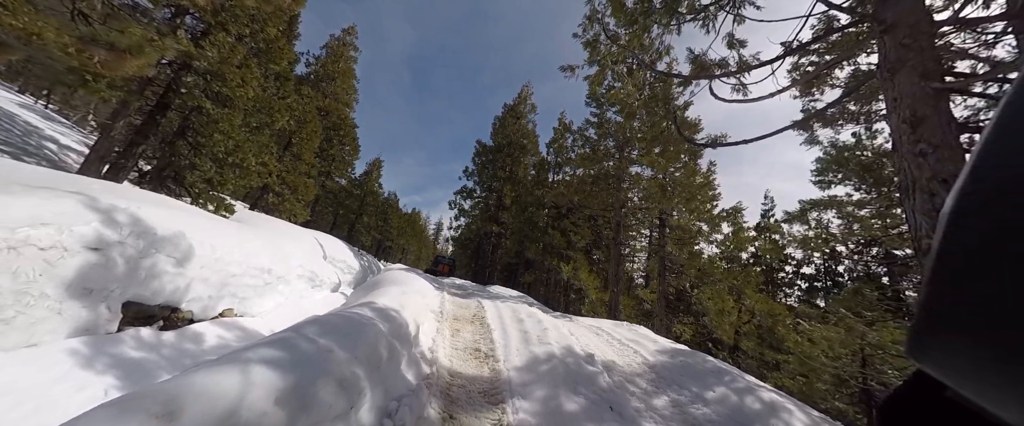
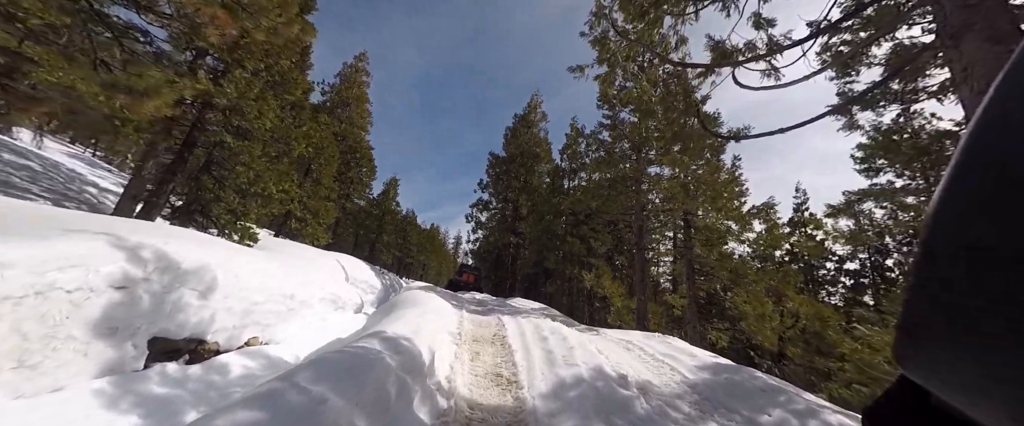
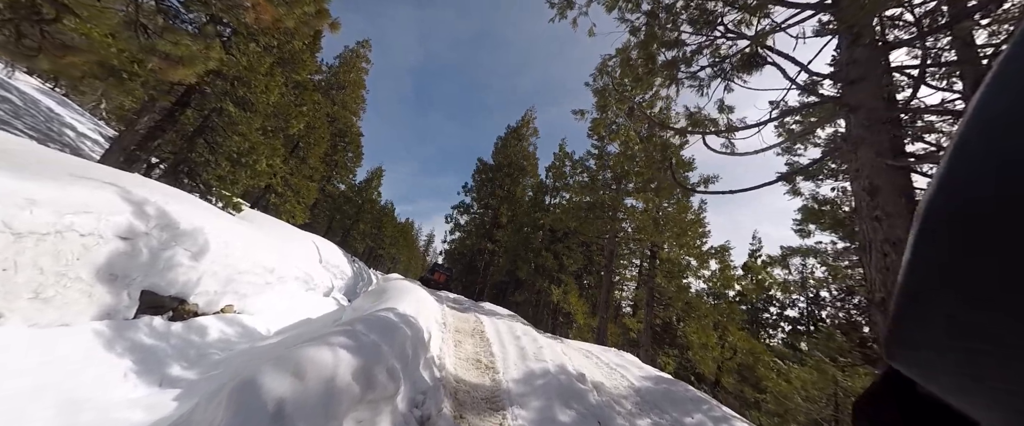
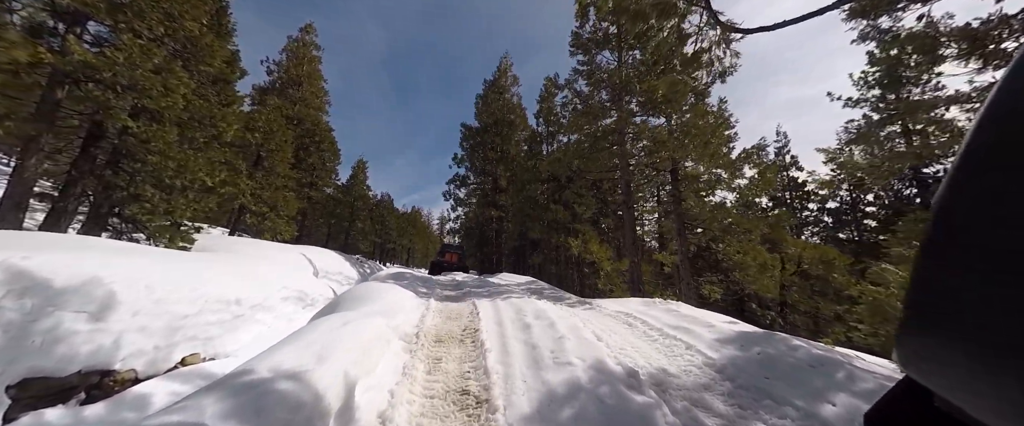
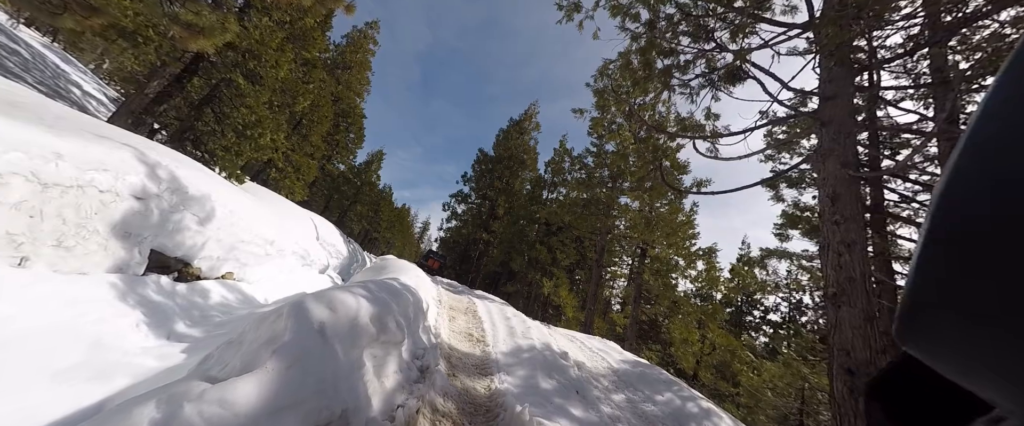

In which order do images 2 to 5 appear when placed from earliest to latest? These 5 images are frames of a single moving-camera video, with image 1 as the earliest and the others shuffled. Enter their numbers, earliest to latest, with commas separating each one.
5, 3, 2, 4
